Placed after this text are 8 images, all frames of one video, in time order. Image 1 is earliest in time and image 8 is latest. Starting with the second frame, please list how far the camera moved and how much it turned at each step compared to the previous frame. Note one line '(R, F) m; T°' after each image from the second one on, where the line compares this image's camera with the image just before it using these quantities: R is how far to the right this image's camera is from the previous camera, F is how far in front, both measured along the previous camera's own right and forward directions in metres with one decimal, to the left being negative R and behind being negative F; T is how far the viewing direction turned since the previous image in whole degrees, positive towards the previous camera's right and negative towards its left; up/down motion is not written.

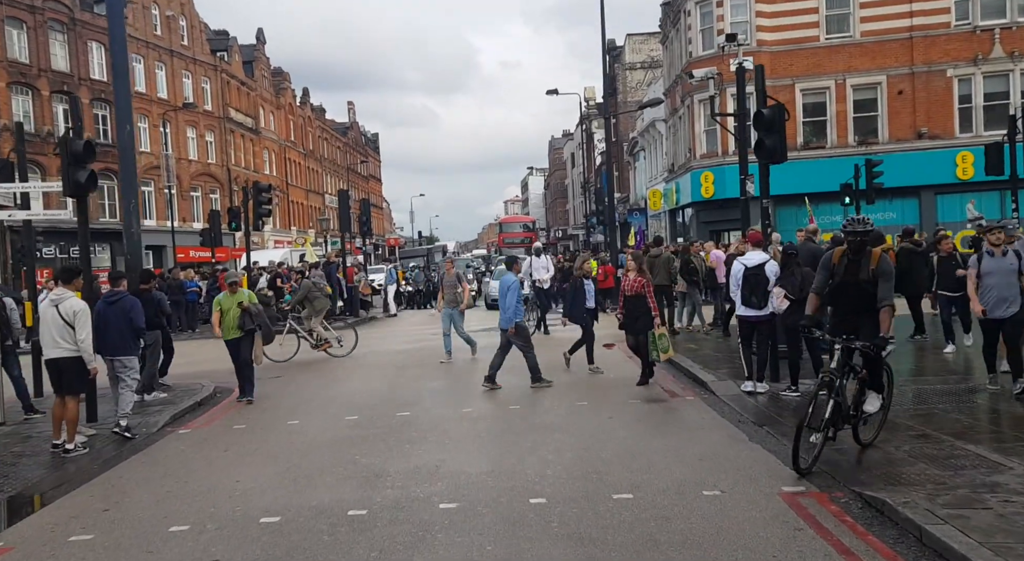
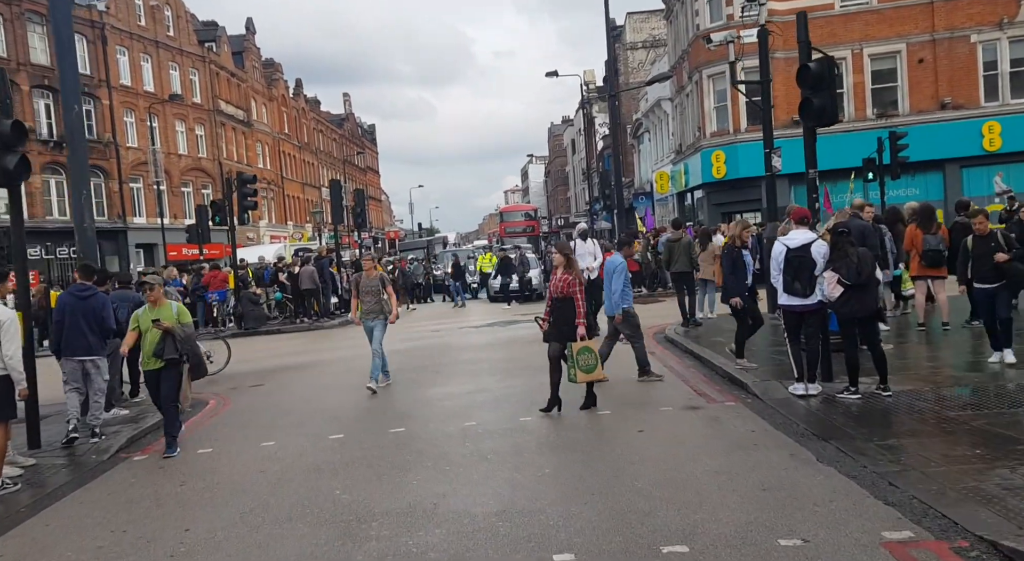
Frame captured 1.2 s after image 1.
(0.0, +1.5) m; 0°
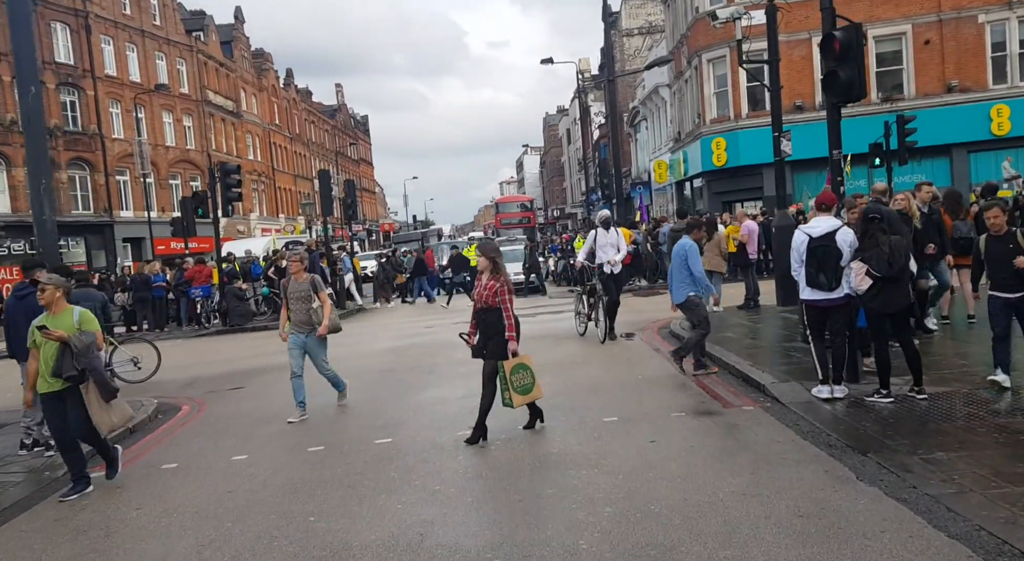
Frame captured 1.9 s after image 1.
(0.0, +0.8) m; 0°
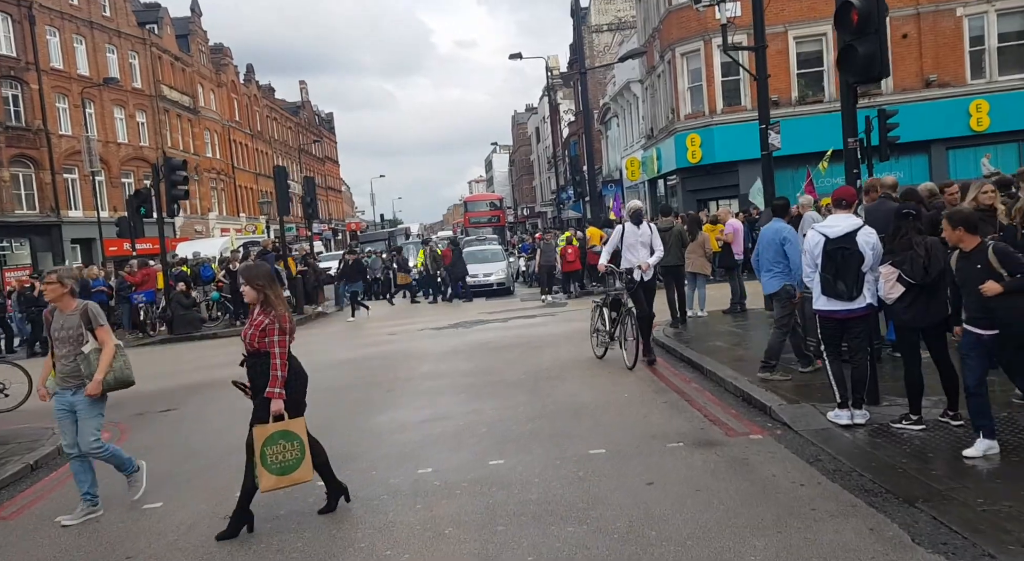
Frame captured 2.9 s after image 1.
(0.0, +1.2) m; +2°
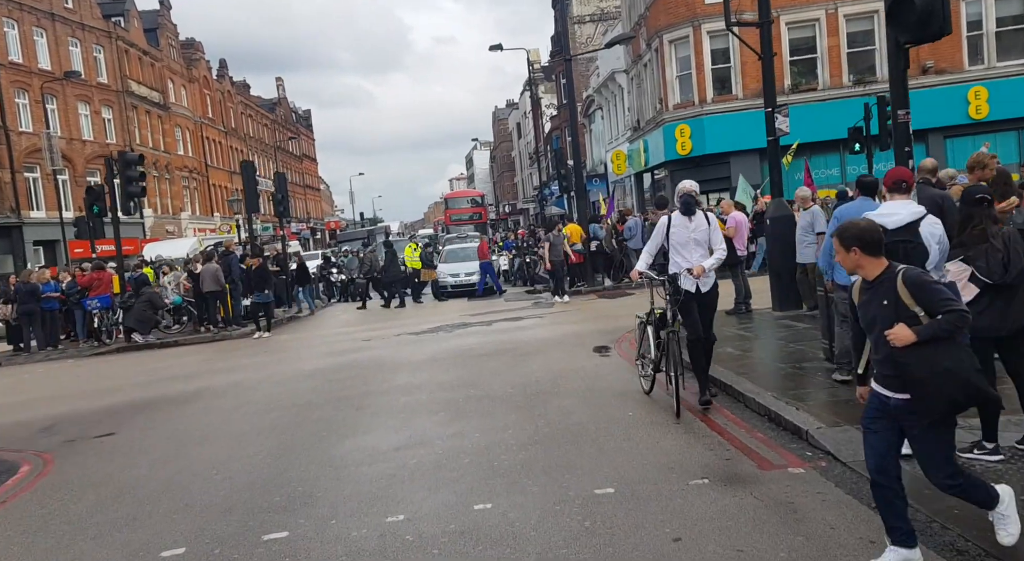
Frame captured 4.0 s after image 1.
(0.0, +1.2) m; +1°
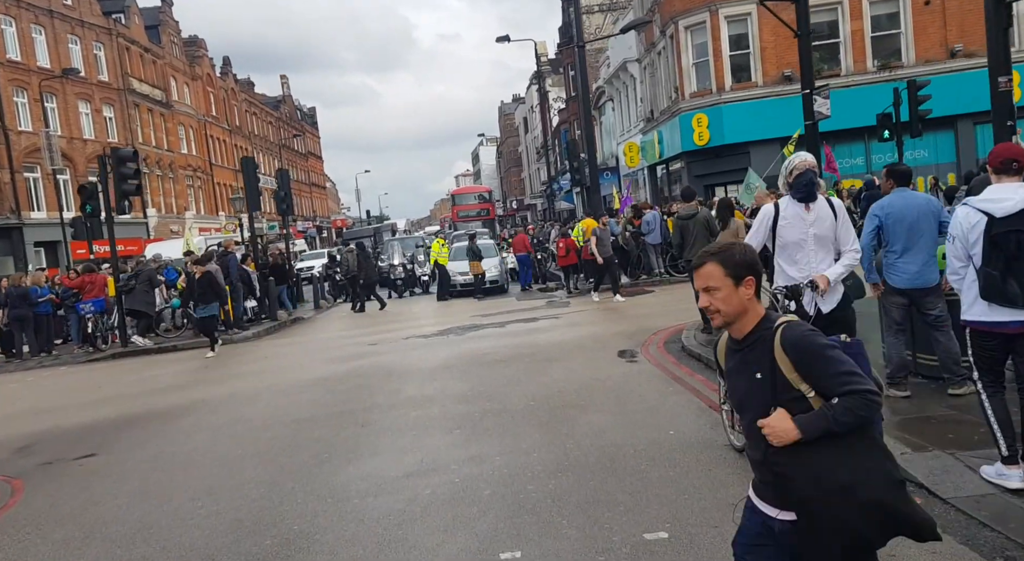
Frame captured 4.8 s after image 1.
(-0.1, +0.9) m; 0°
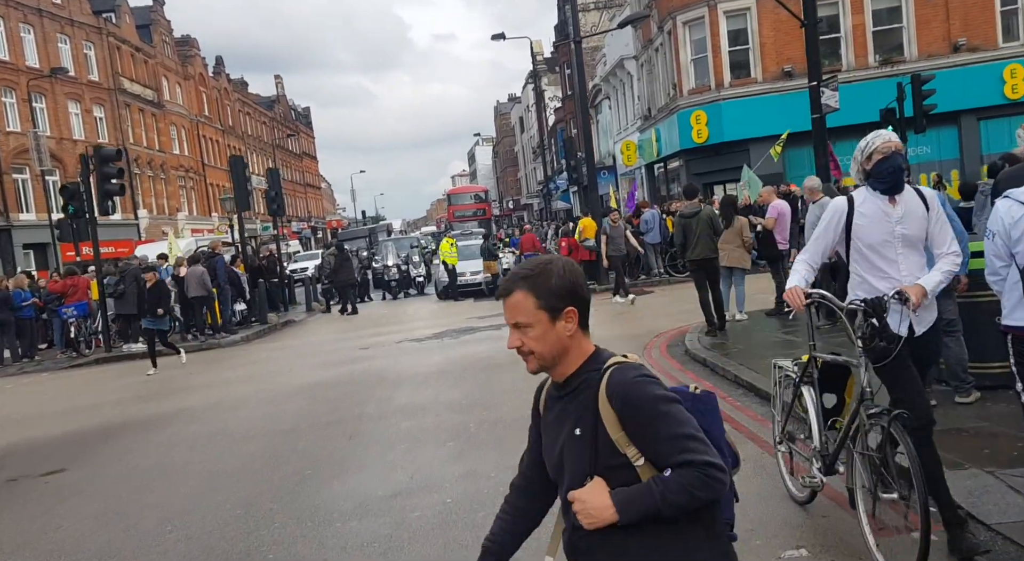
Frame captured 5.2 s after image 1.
(0.0, +0.5) m; 0°
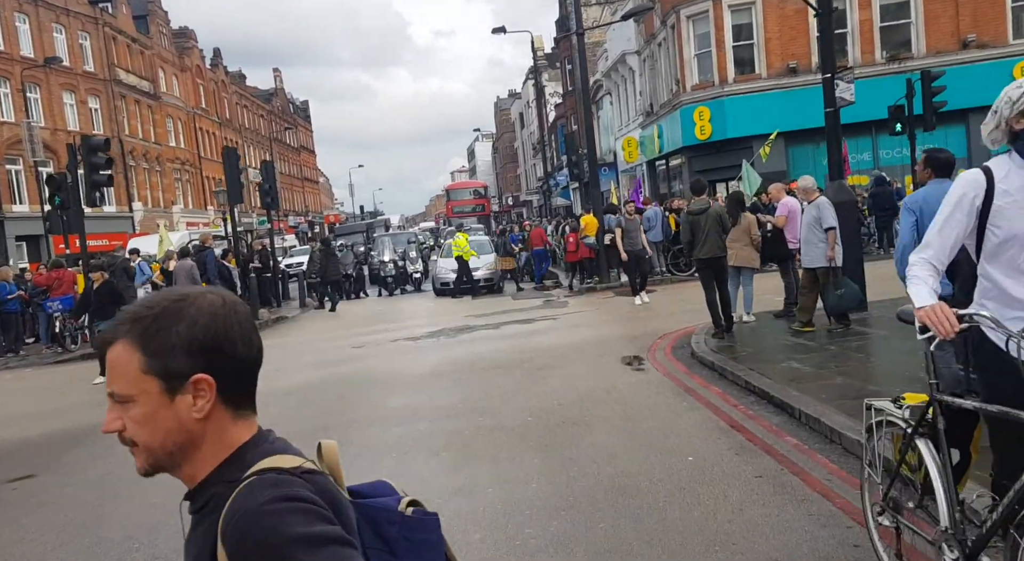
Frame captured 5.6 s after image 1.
(0.0, +0.4) m; 0°
